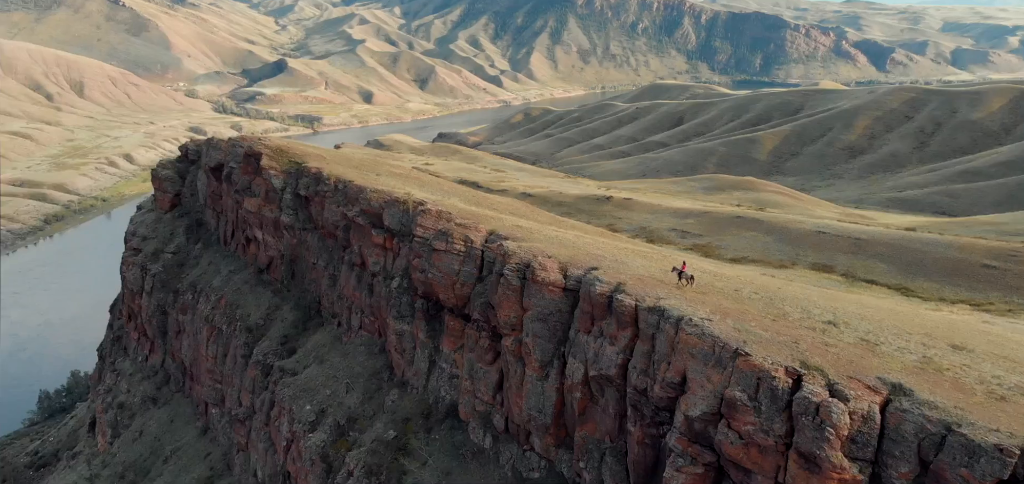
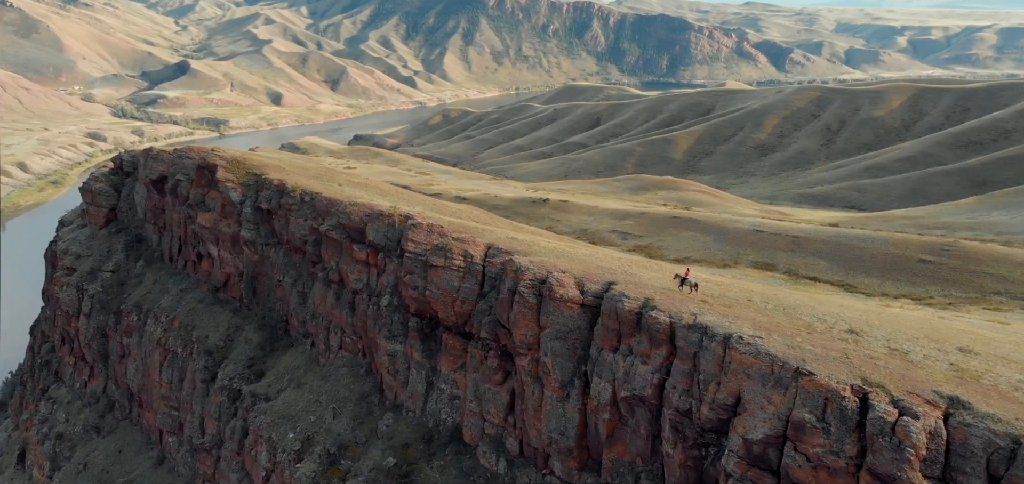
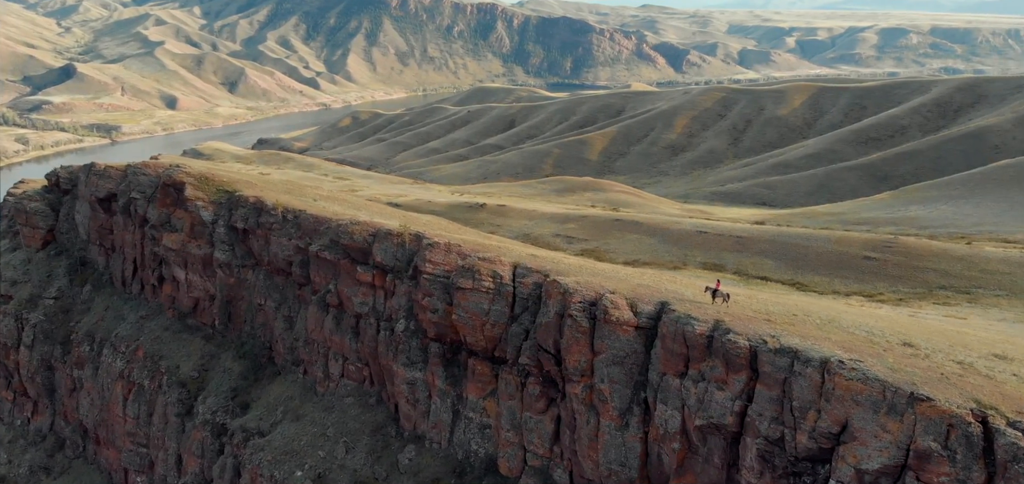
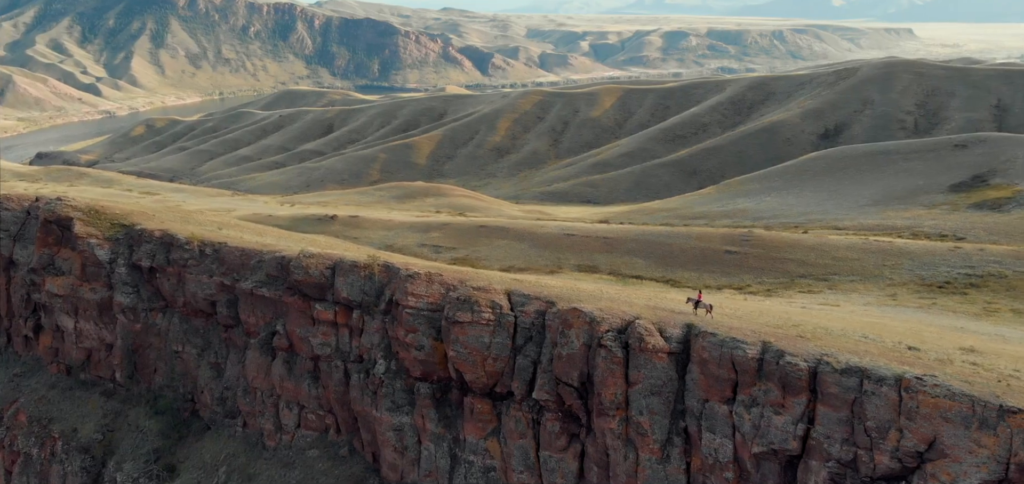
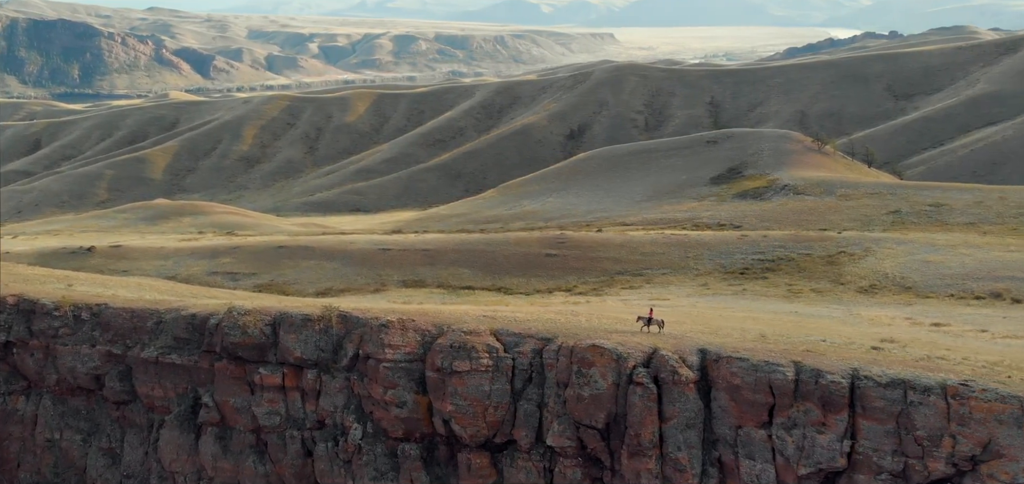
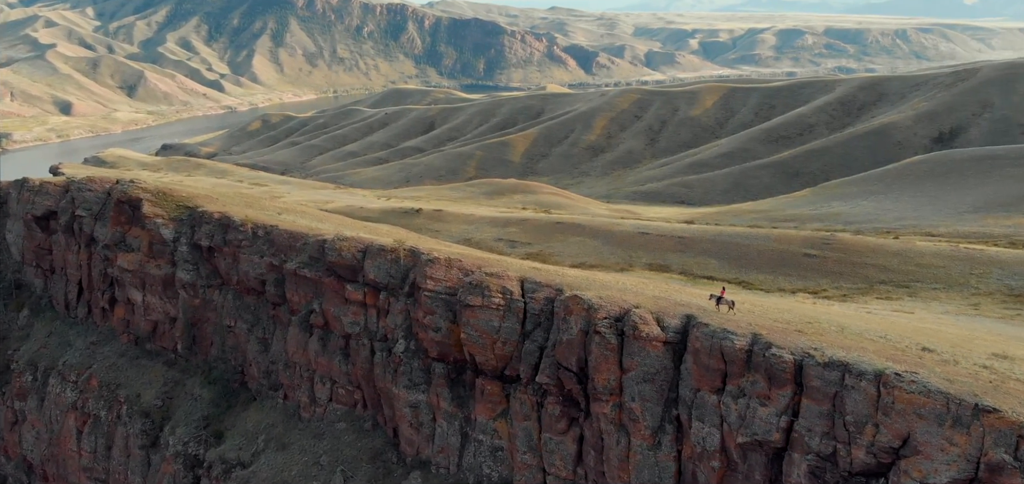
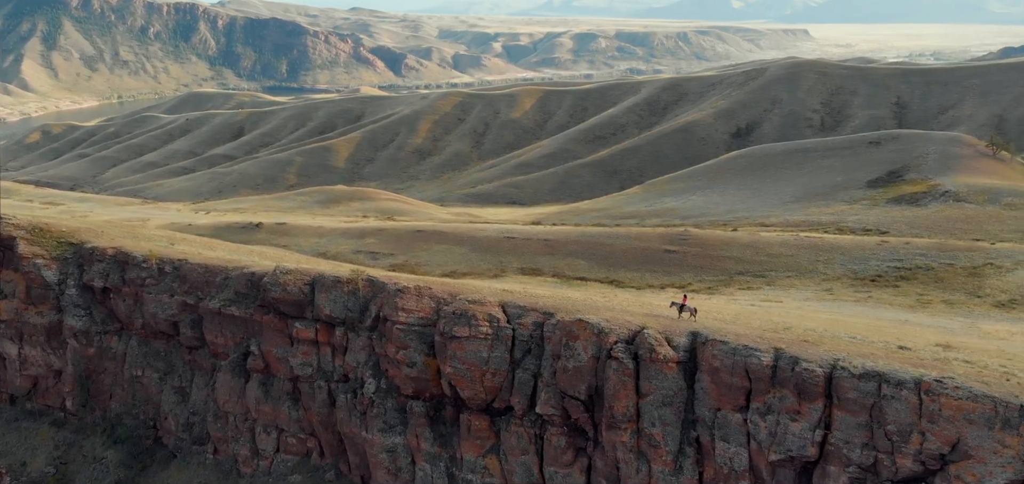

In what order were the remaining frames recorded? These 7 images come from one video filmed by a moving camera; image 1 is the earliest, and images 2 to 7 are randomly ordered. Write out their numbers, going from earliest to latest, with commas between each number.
2, 3, 6, 4, 7, 5
